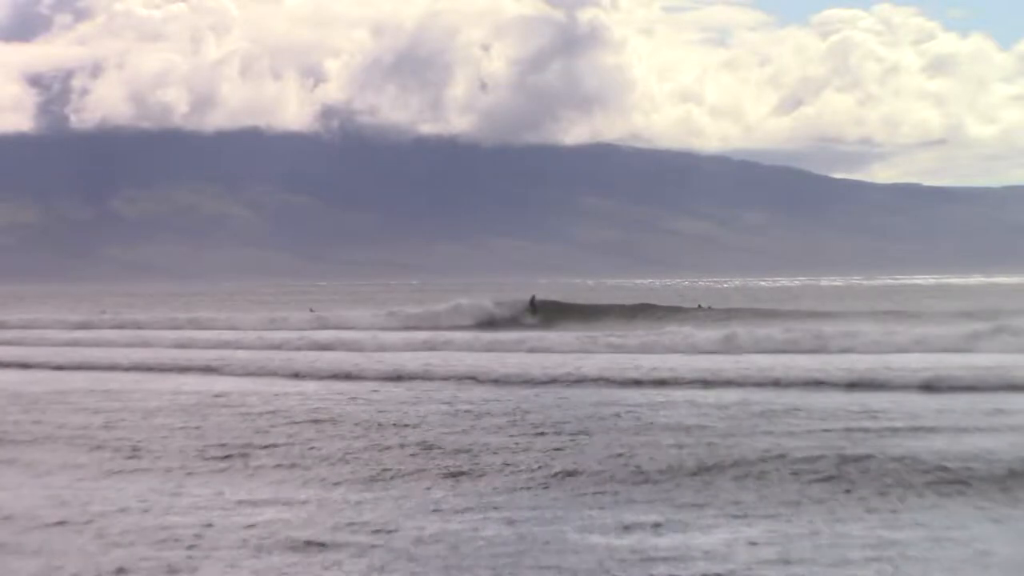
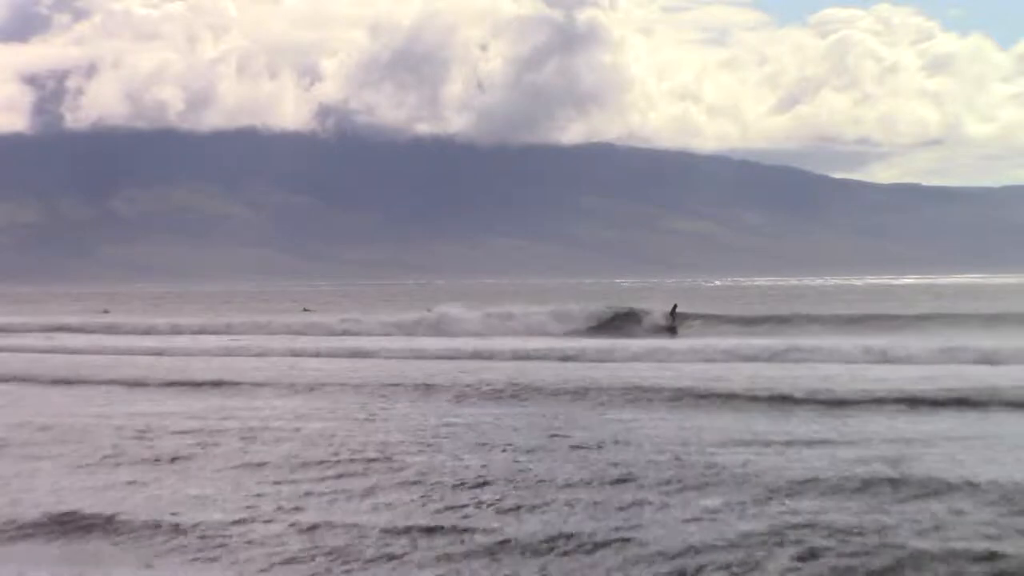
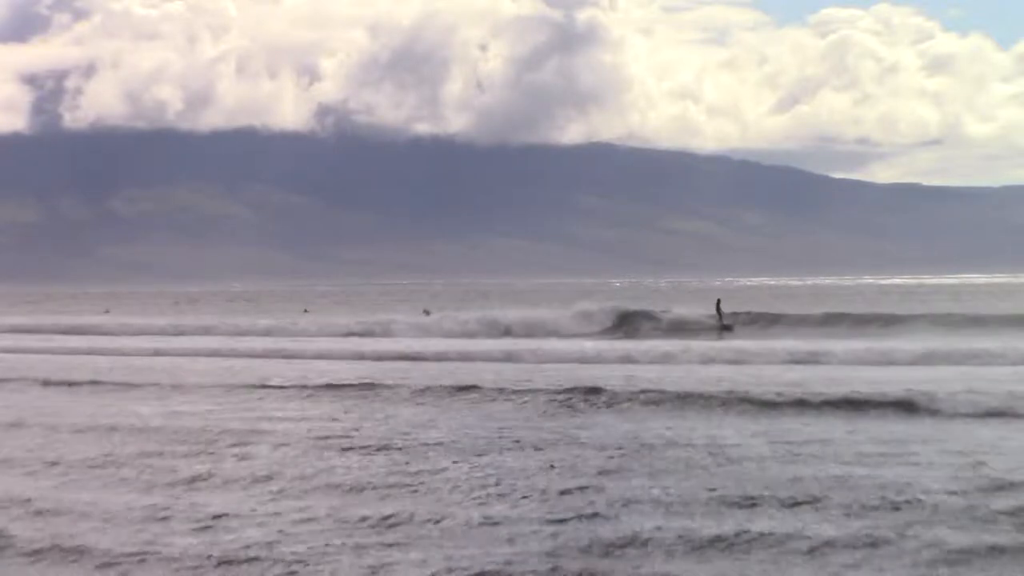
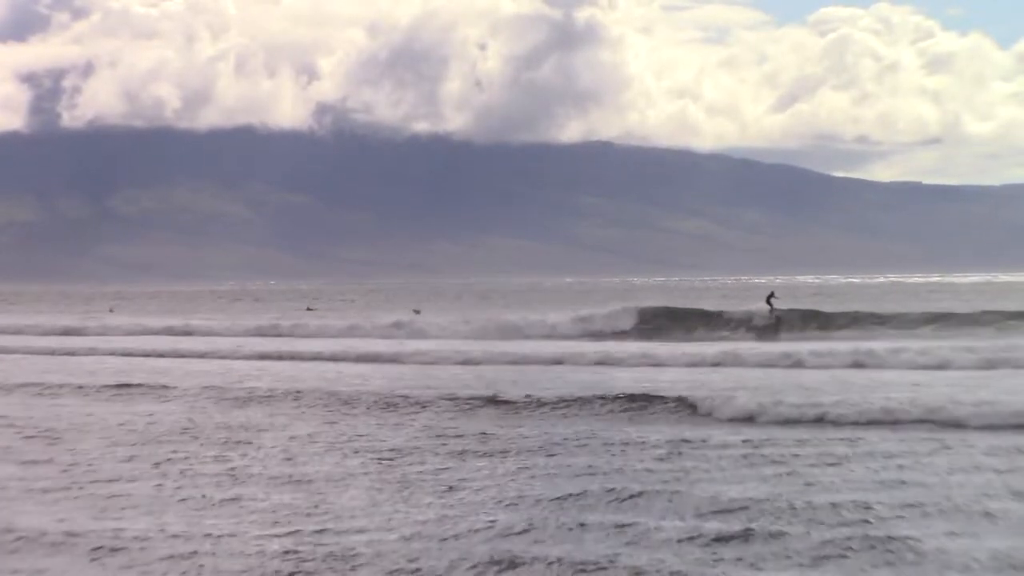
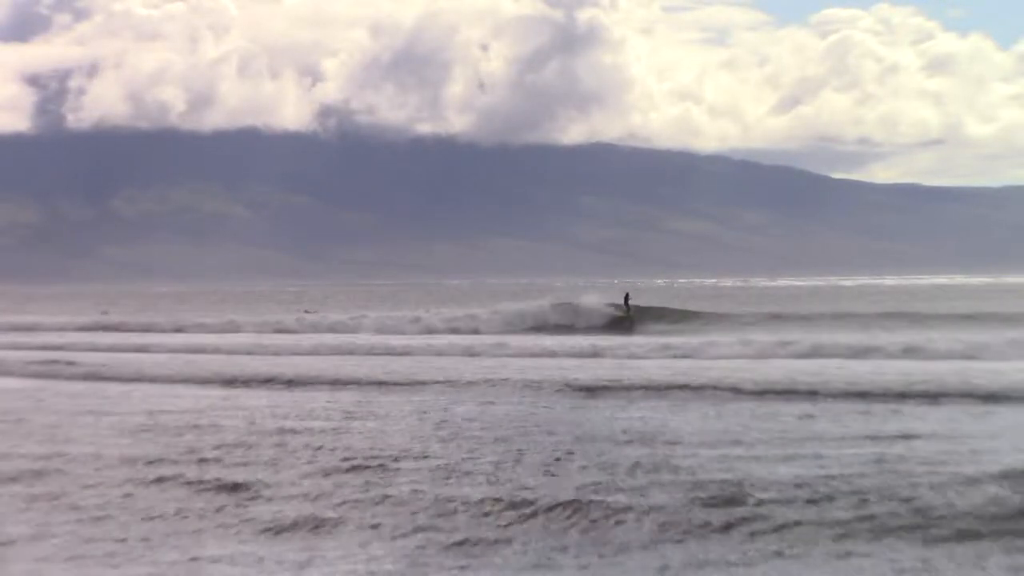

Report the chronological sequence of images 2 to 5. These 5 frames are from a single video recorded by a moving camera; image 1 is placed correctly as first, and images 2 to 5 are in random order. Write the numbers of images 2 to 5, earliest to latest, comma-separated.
5, 2, 3, 4
